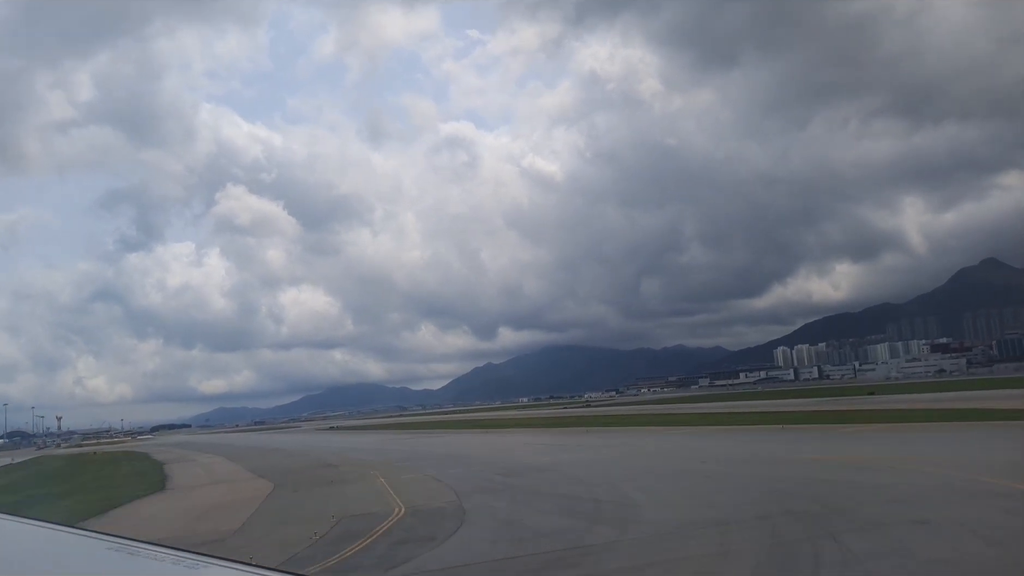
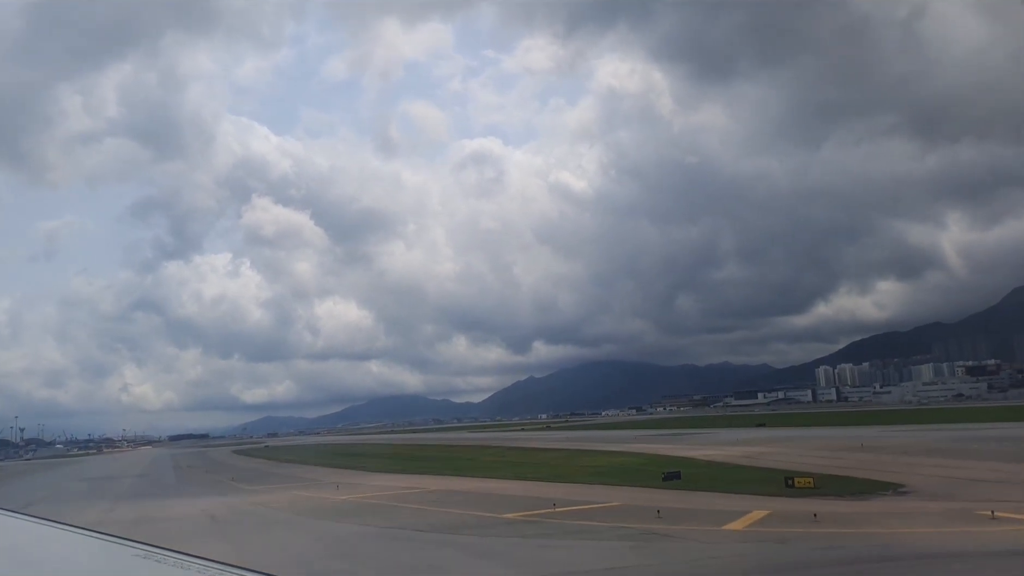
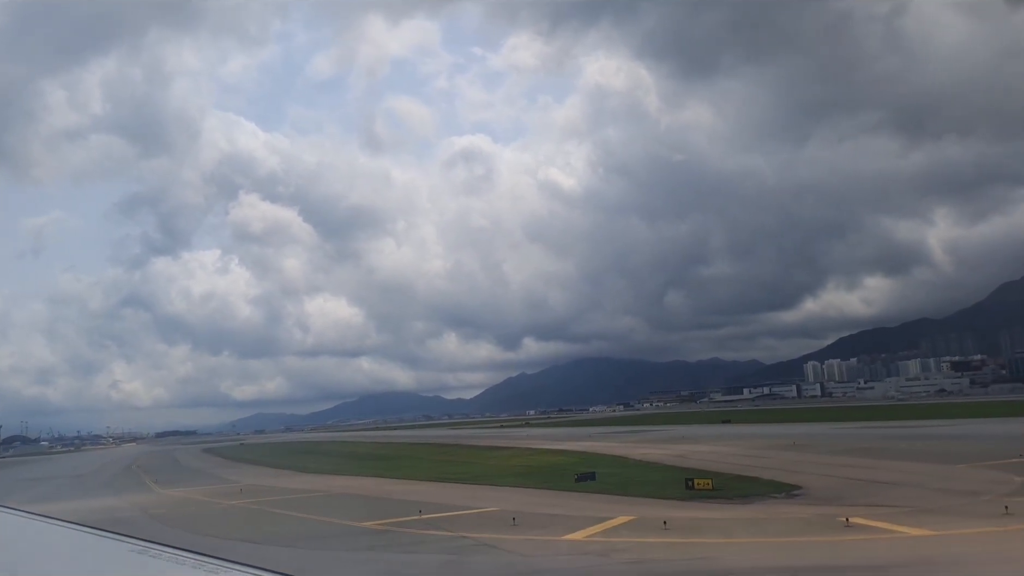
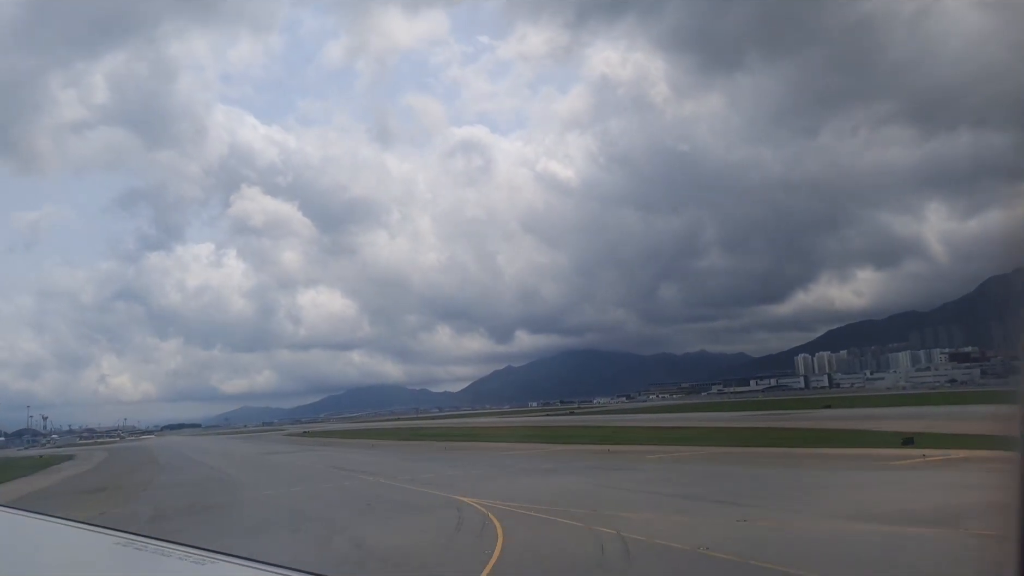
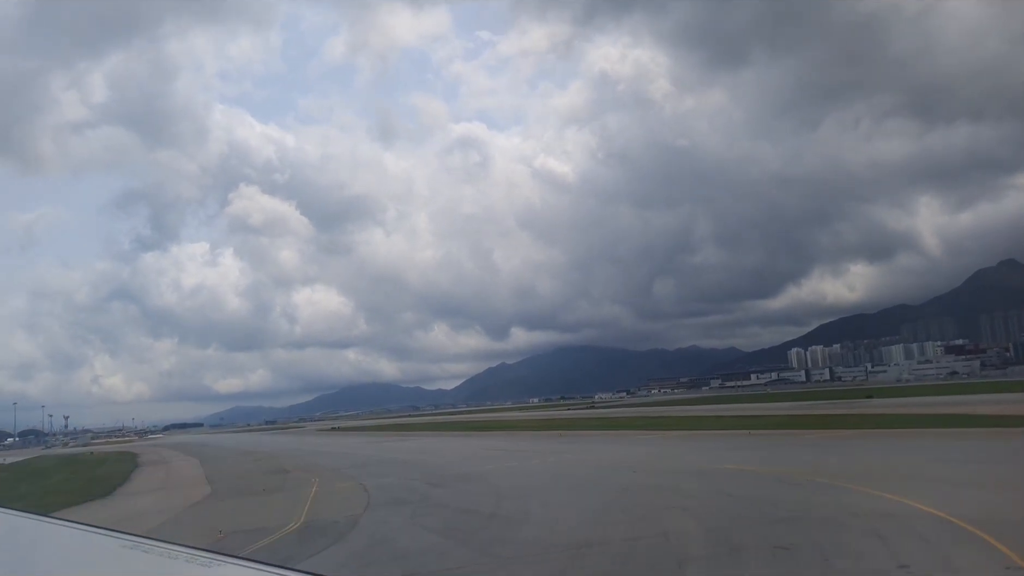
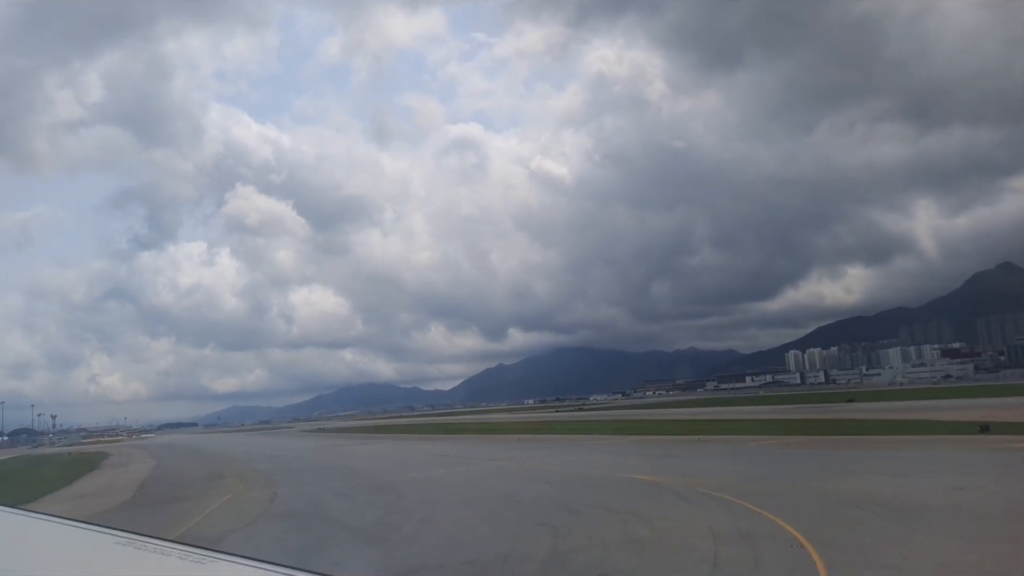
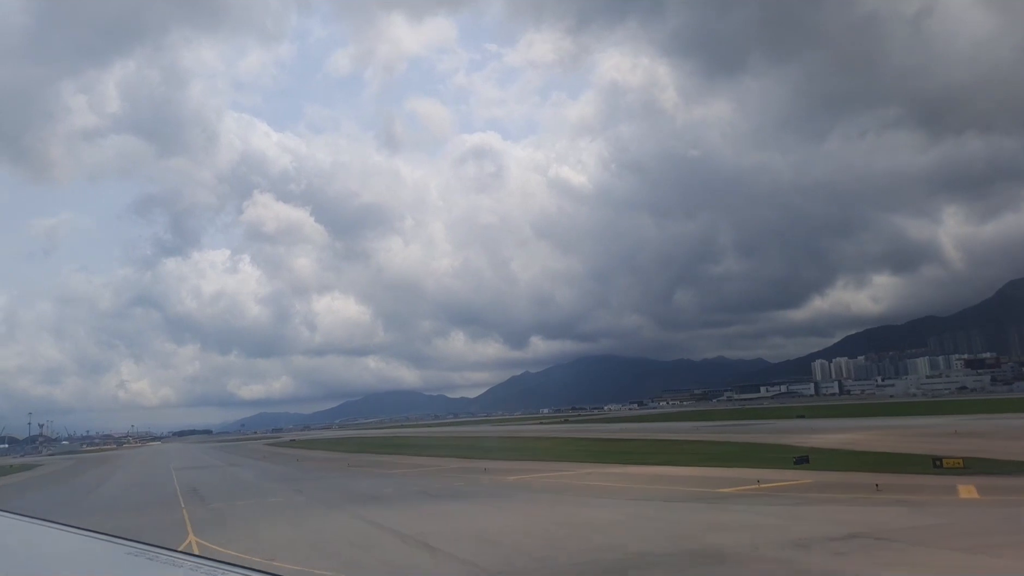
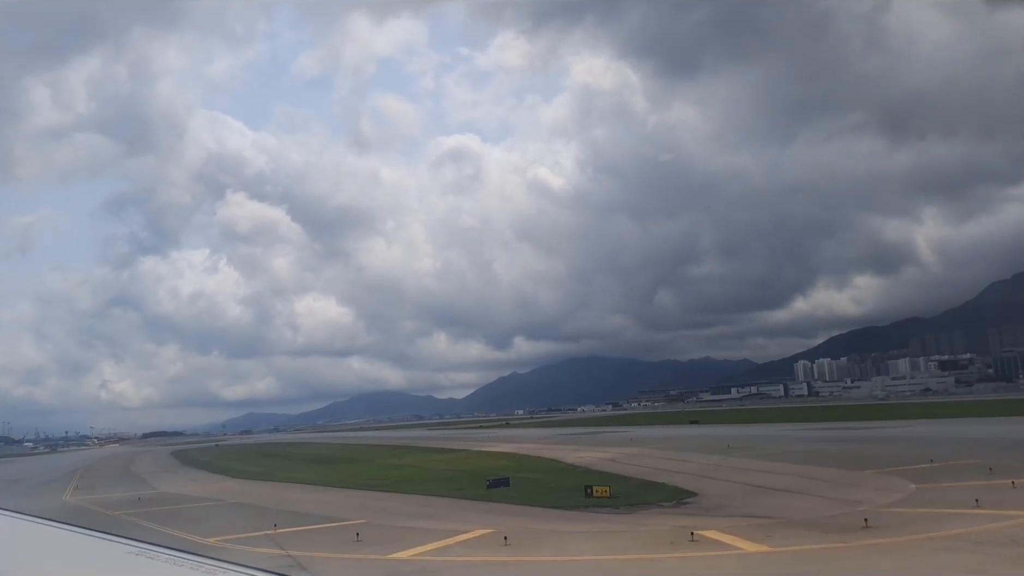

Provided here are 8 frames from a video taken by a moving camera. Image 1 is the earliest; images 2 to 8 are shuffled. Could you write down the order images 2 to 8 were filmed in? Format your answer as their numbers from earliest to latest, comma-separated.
5, 6, 4, 7, 2, 3, 8
